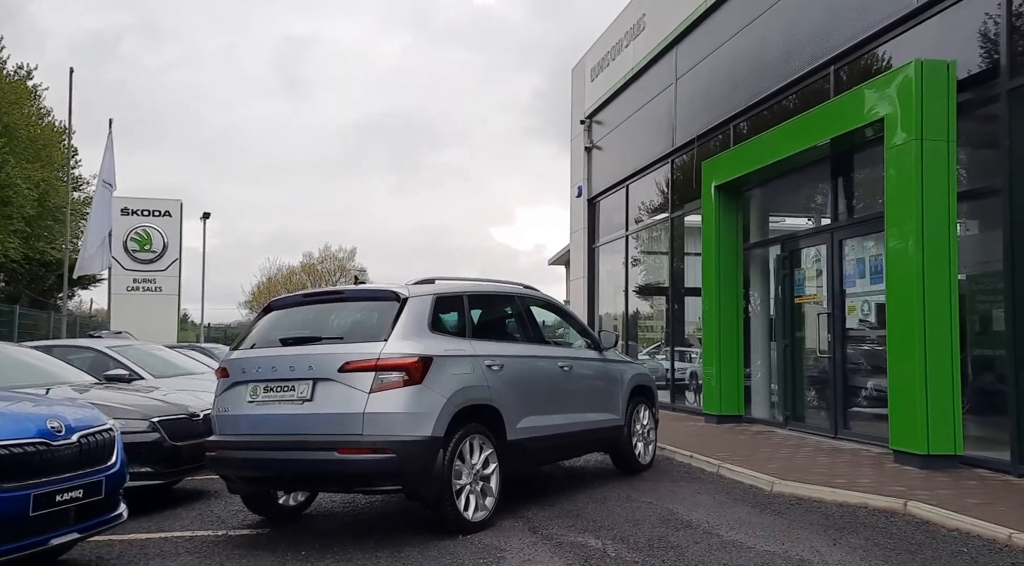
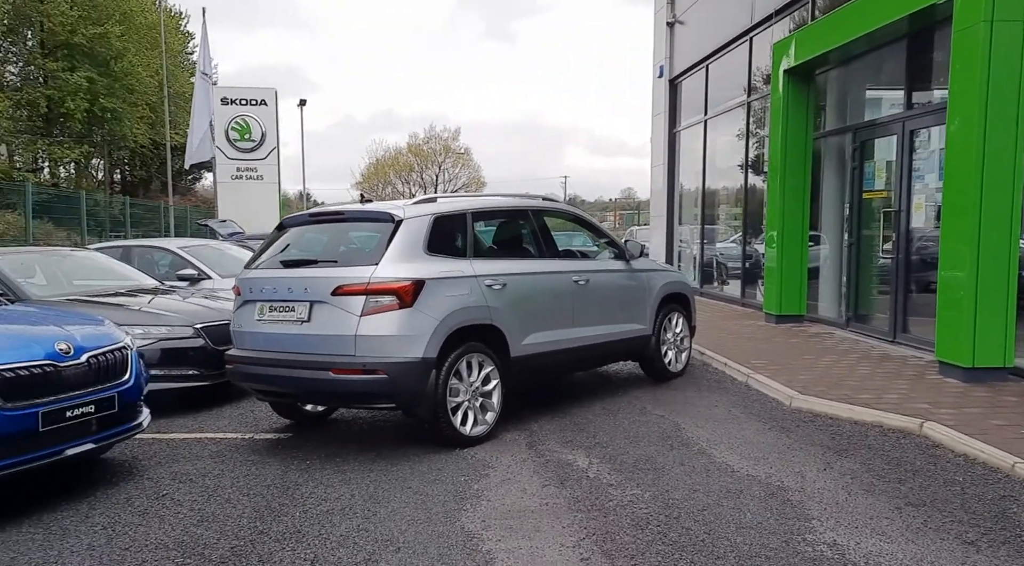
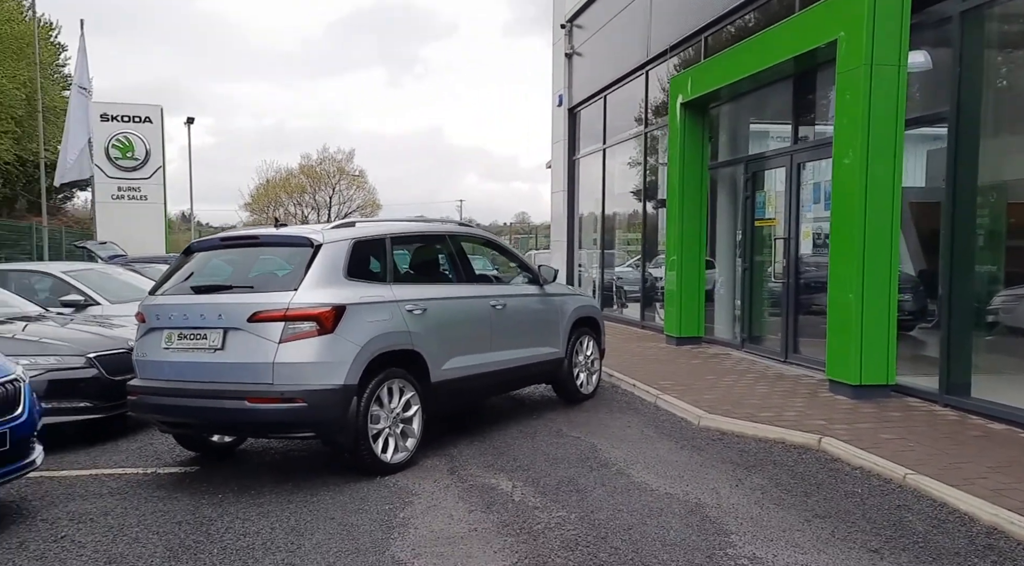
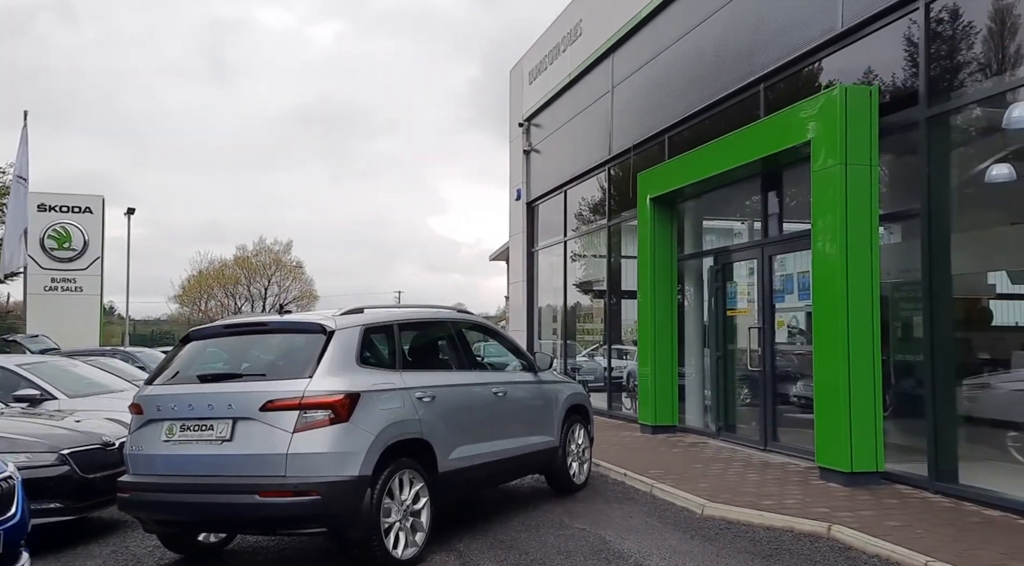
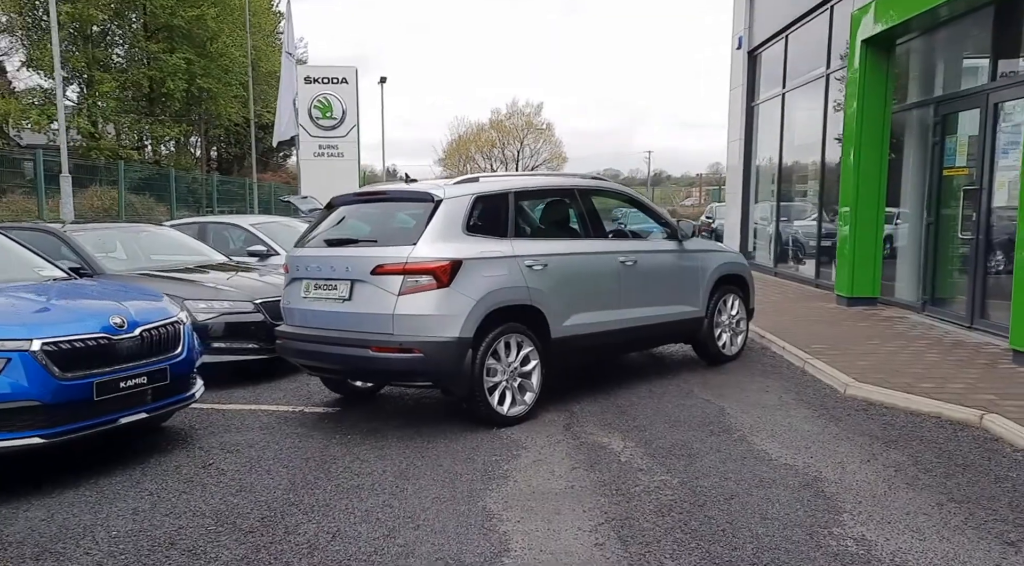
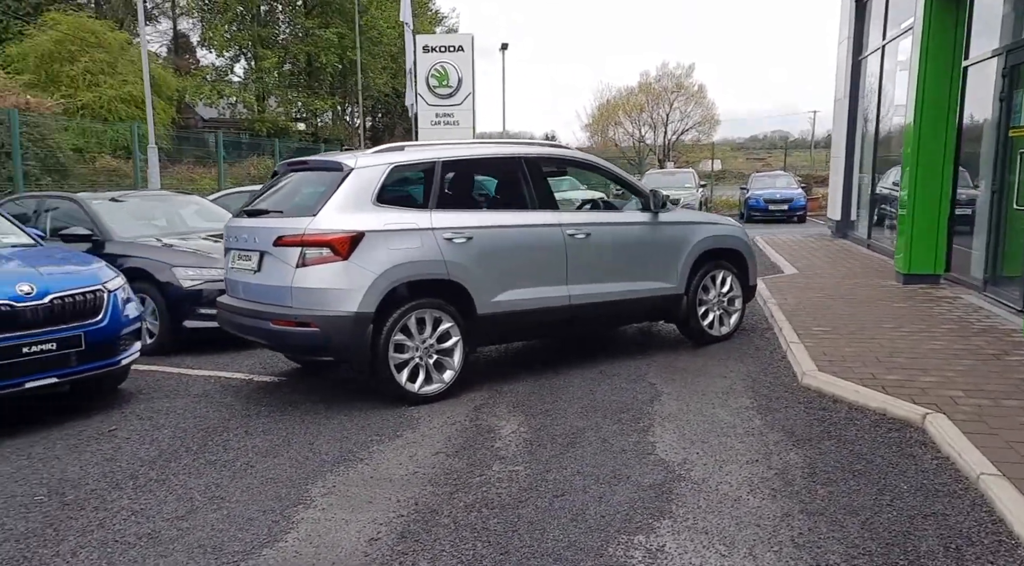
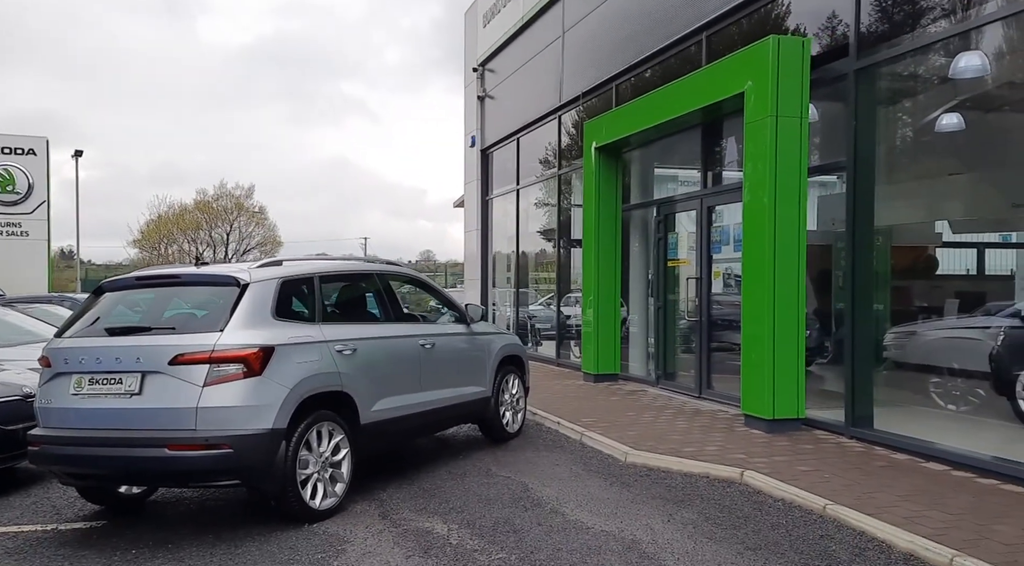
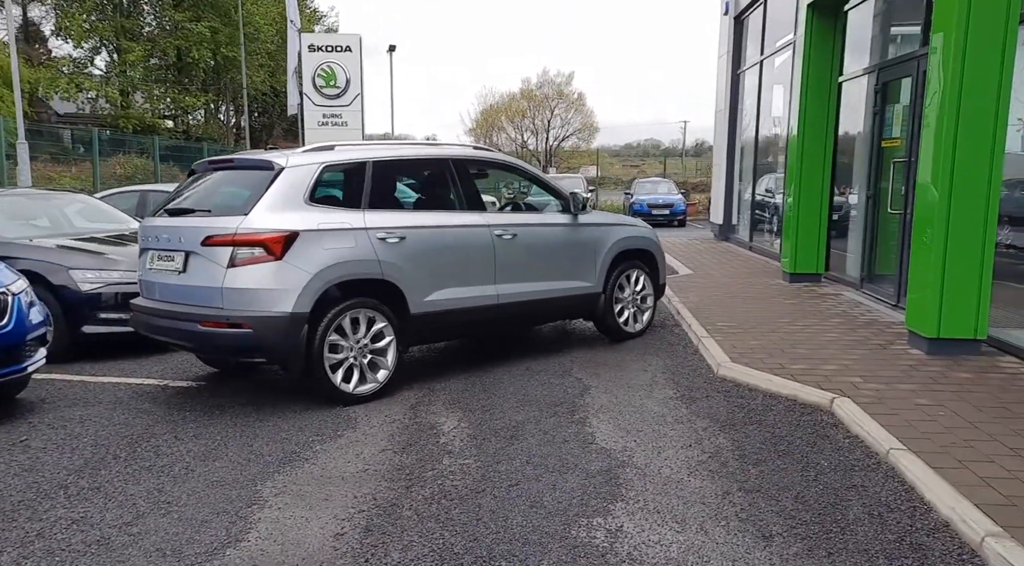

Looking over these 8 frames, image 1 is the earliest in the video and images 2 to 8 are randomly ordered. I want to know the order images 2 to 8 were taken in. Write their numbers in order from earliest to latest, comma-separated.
4, 7, 3, 2, 5, 8, 6
